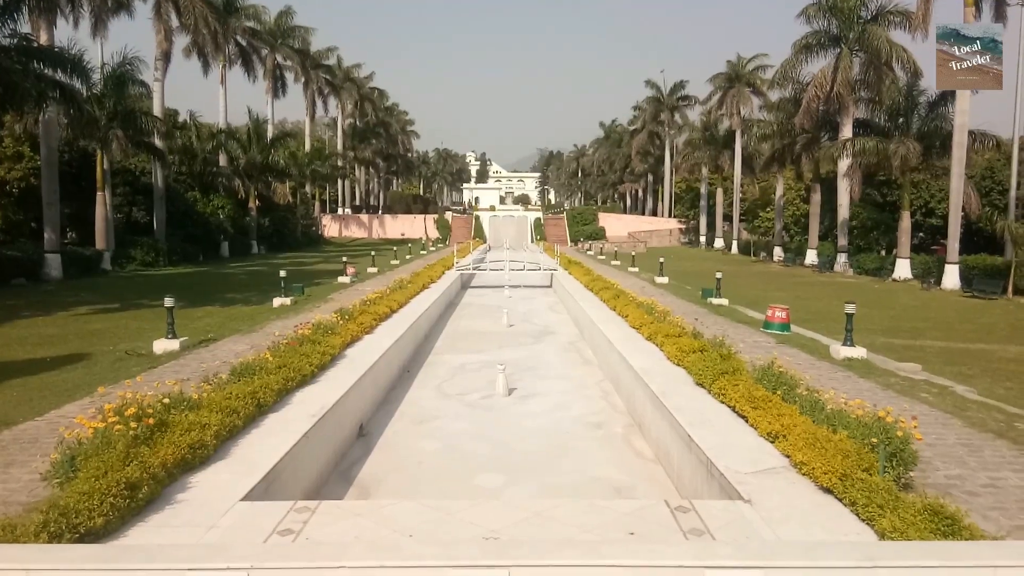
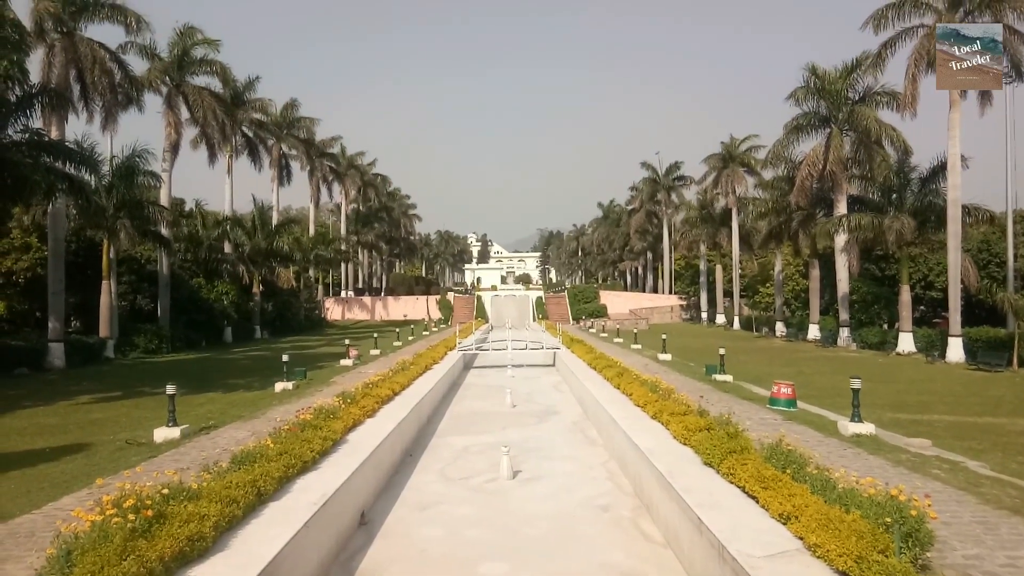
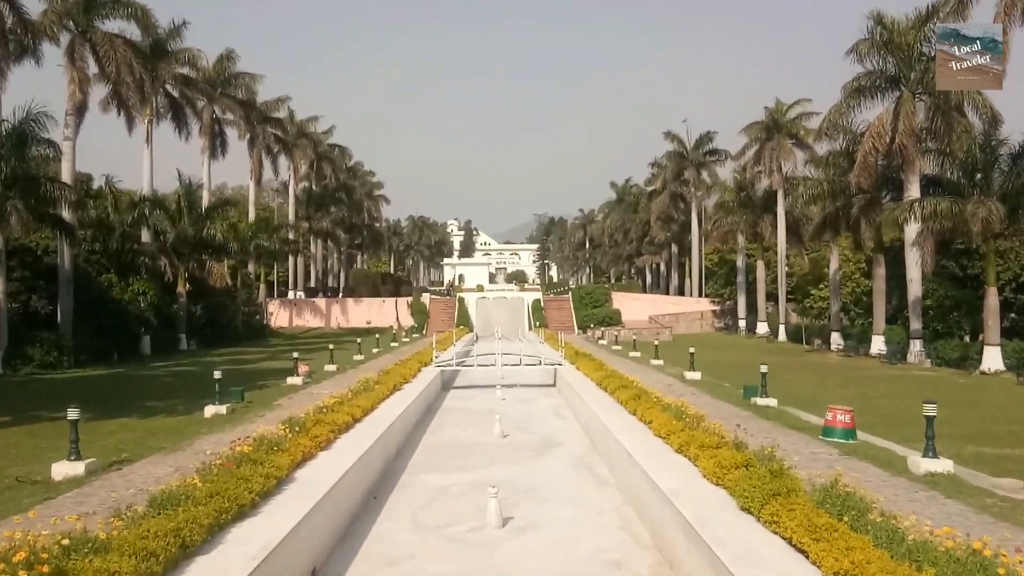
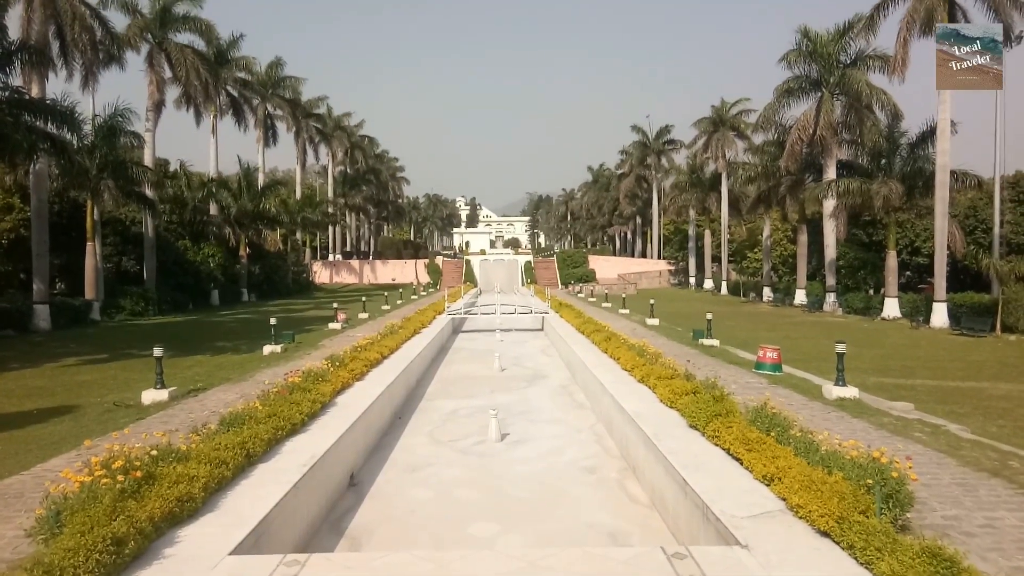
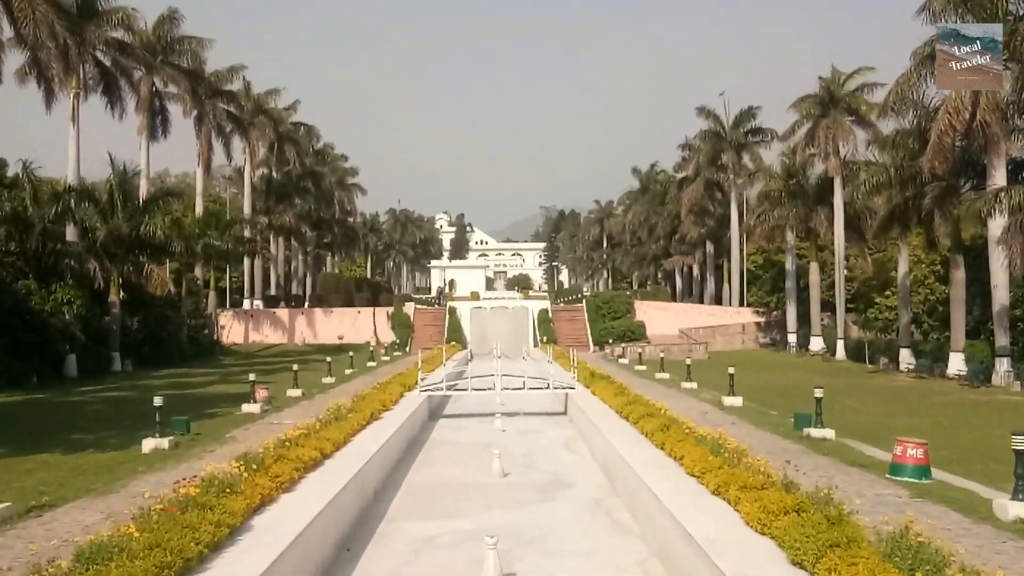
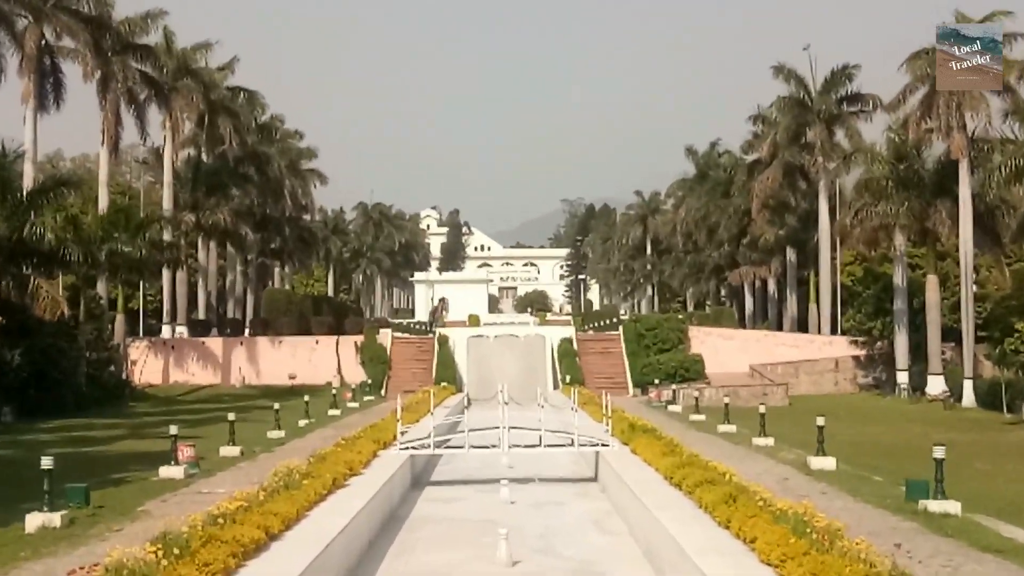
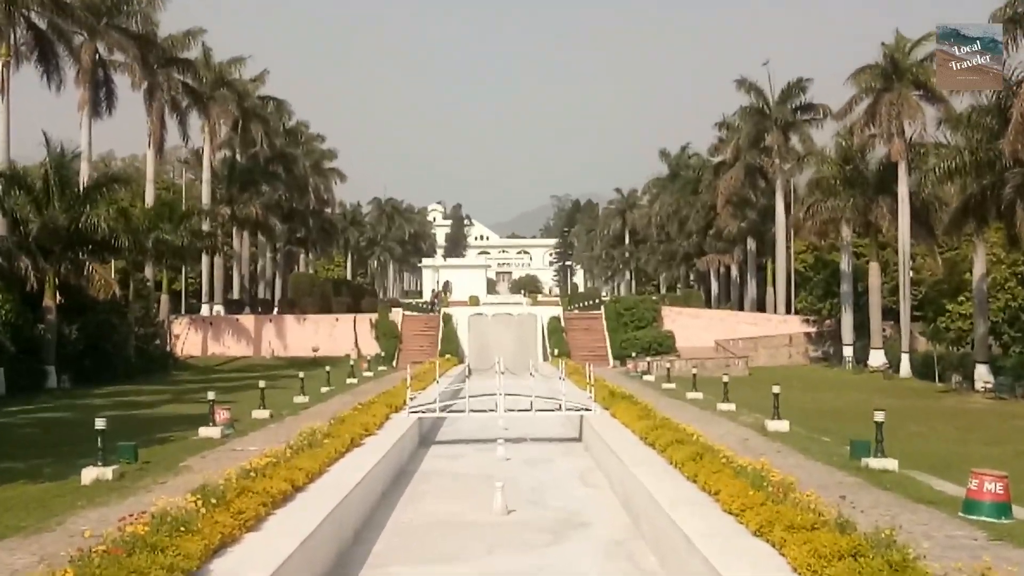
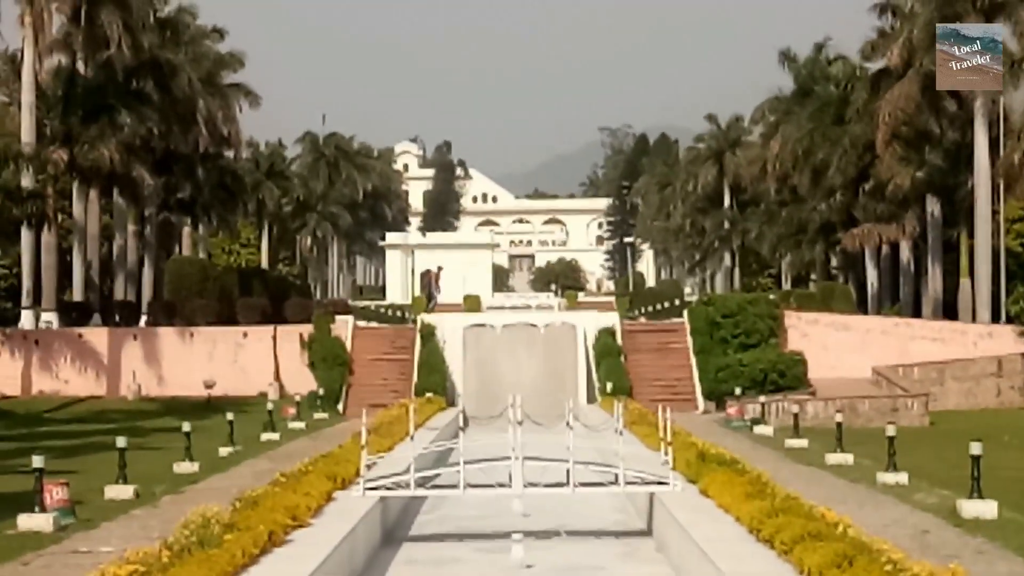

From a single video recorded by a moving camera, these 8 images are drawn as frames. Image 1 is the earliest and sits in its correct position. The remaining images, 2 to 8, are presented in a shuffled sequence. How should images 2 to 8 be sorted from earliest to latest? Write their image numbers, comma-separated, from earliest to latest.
4, 2, 3, 5, 7, 6, 8
